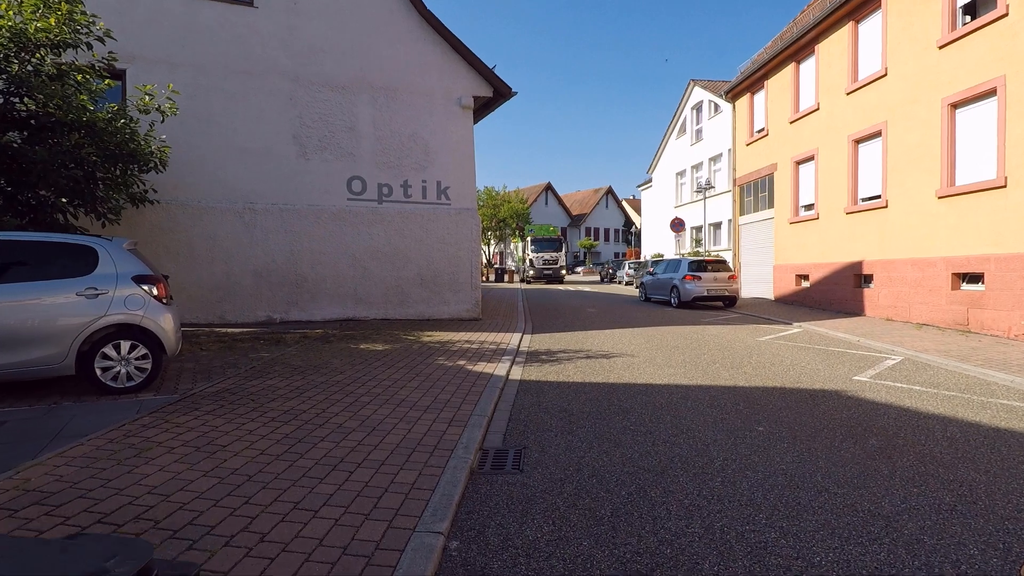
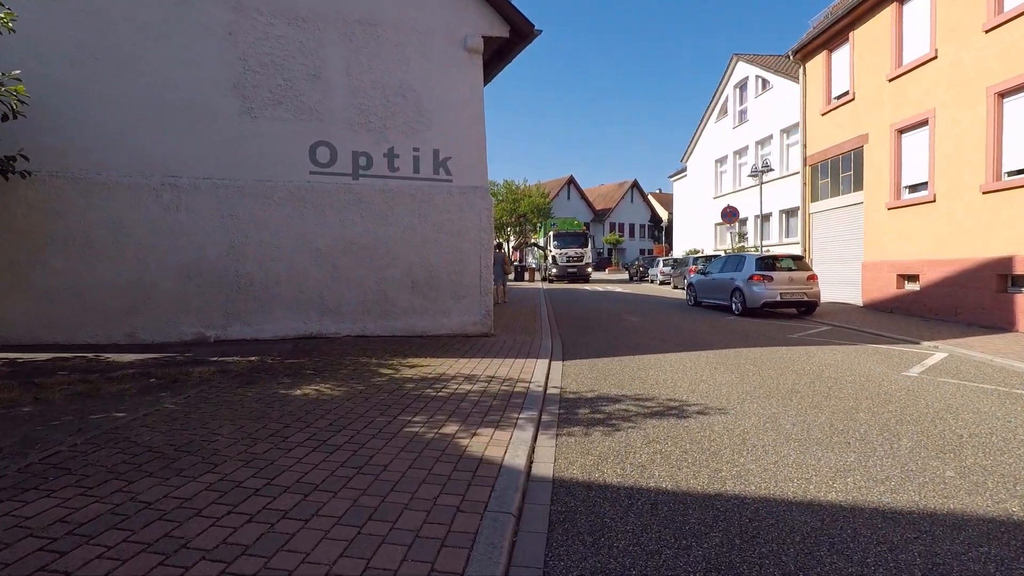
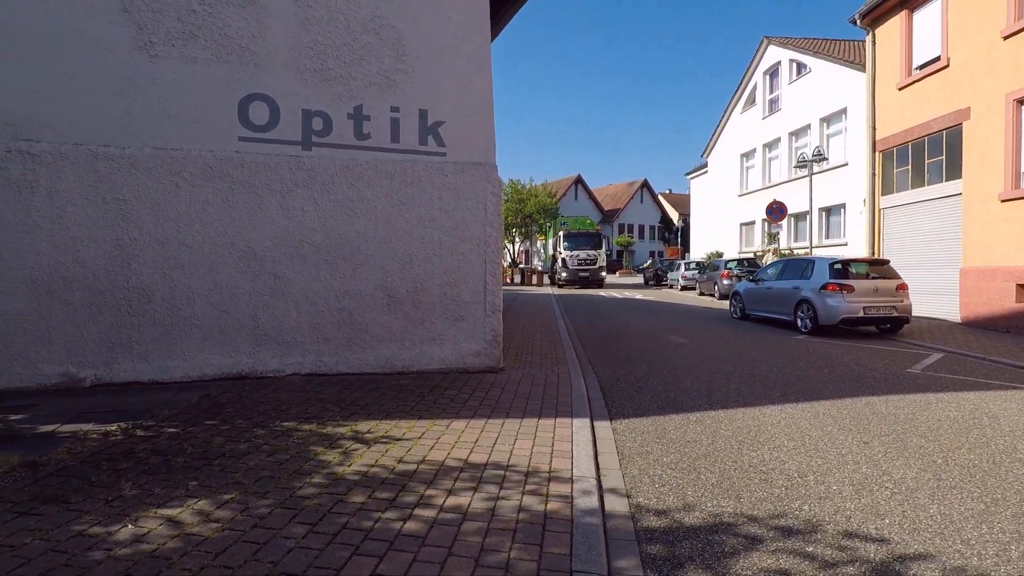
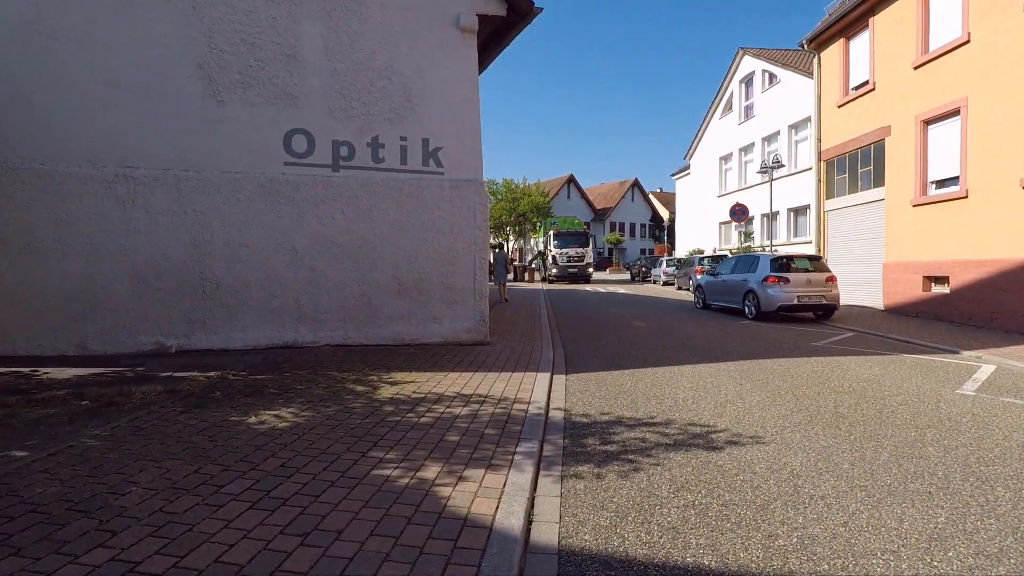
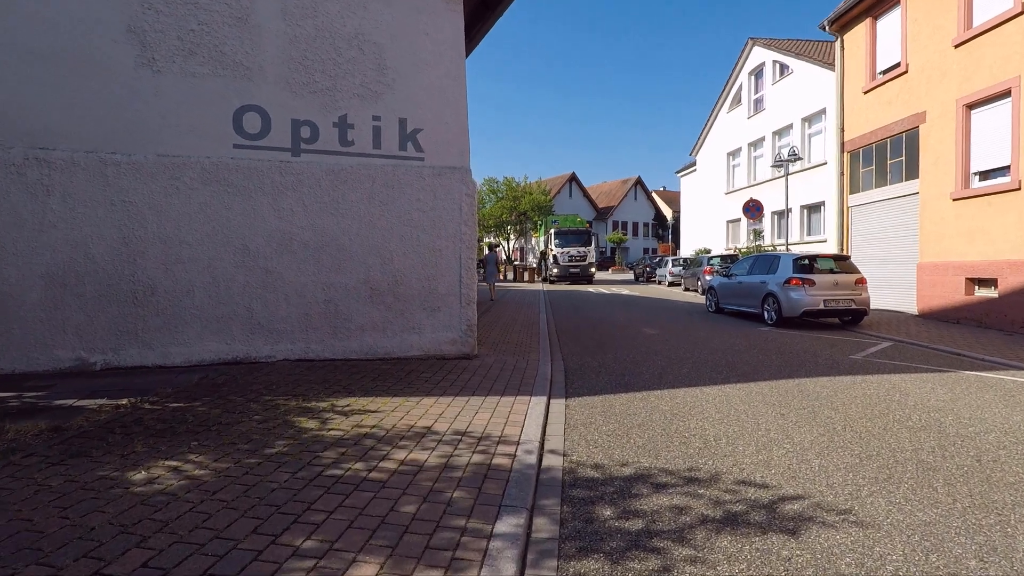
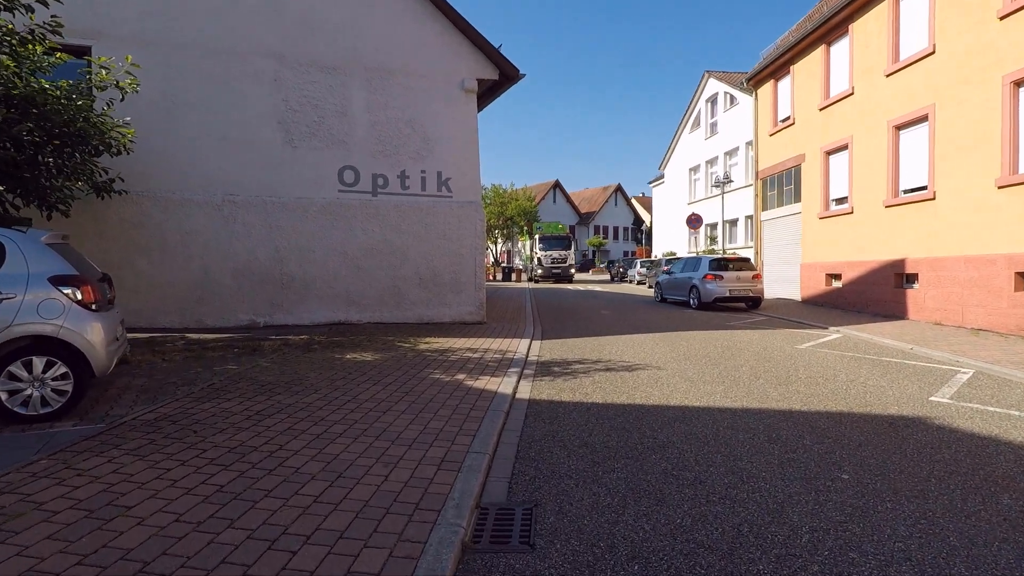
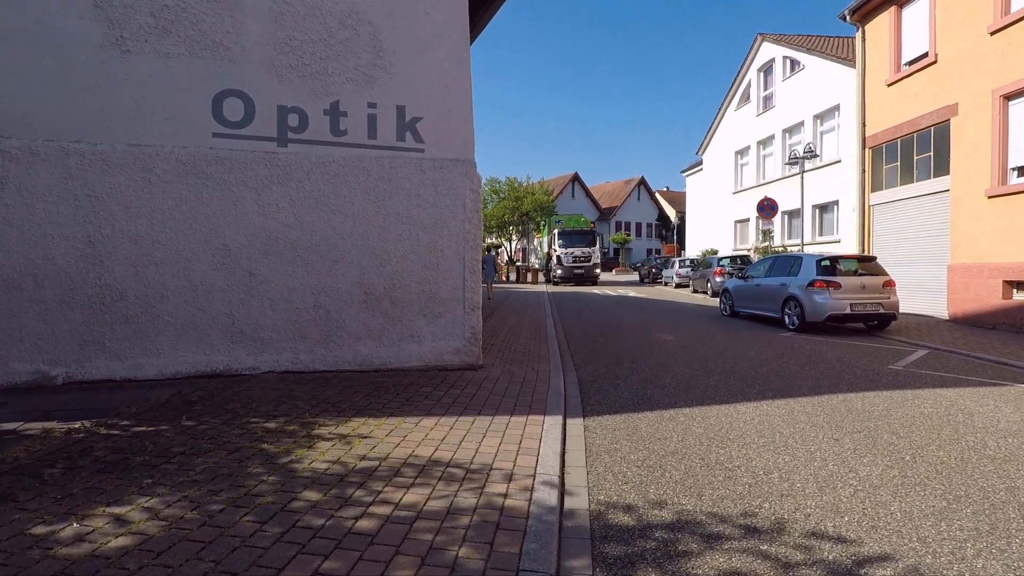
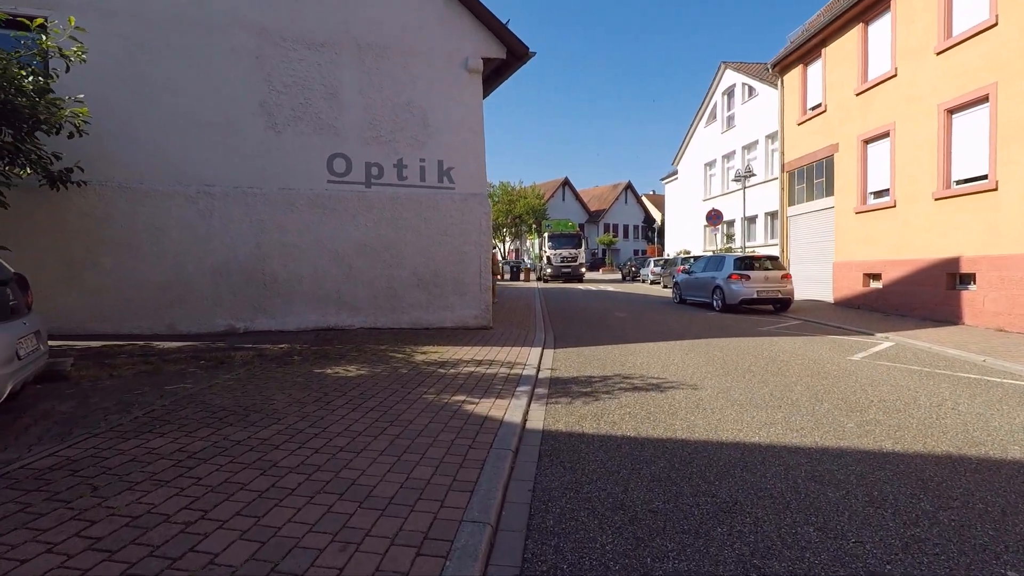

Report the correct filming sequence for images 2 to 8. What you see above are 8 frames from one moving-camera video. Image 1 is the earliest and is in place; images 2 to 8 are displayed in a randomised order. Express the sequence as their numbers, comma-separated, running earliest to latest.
6, 8, 2, 4, 5, 7, 3
